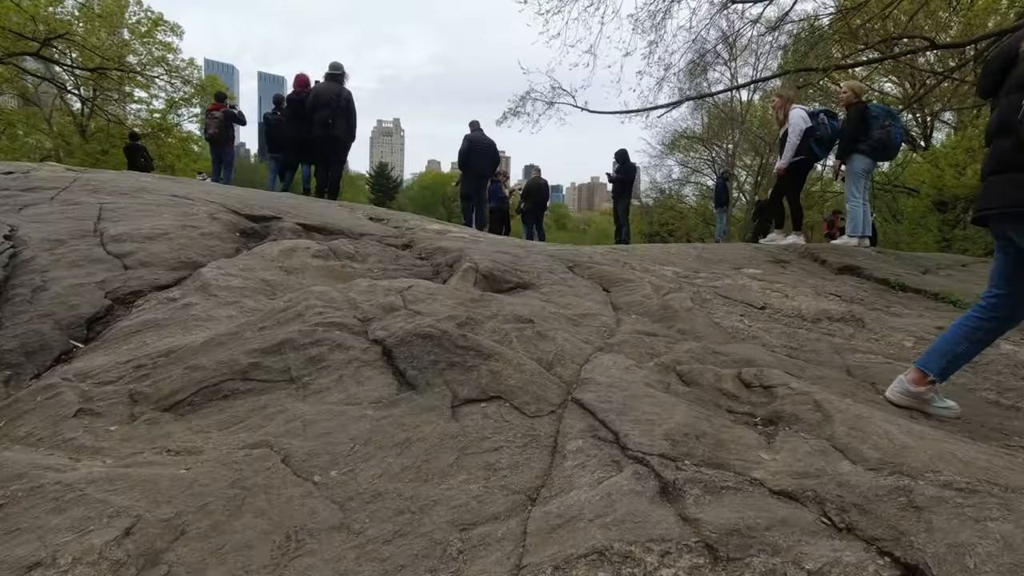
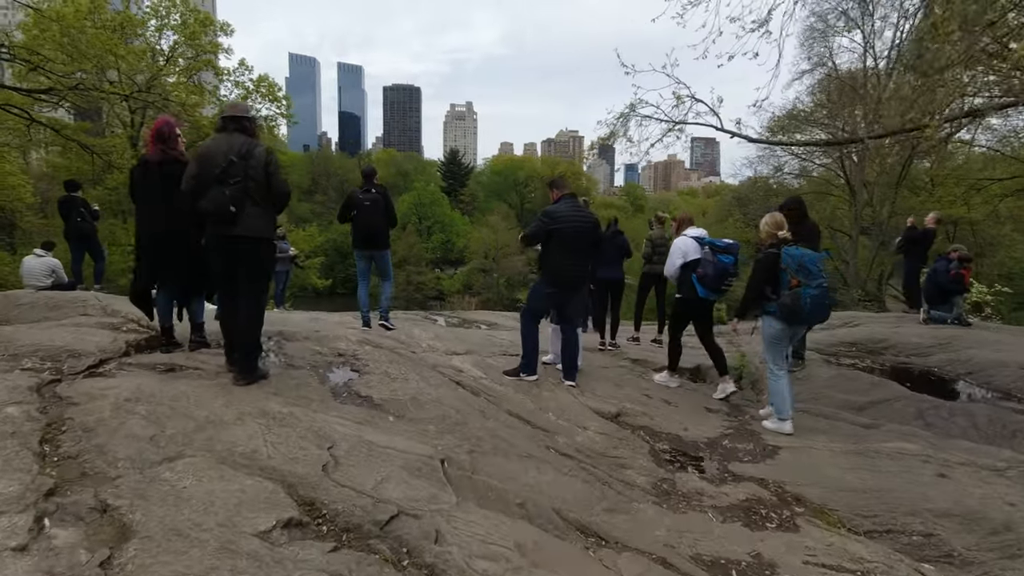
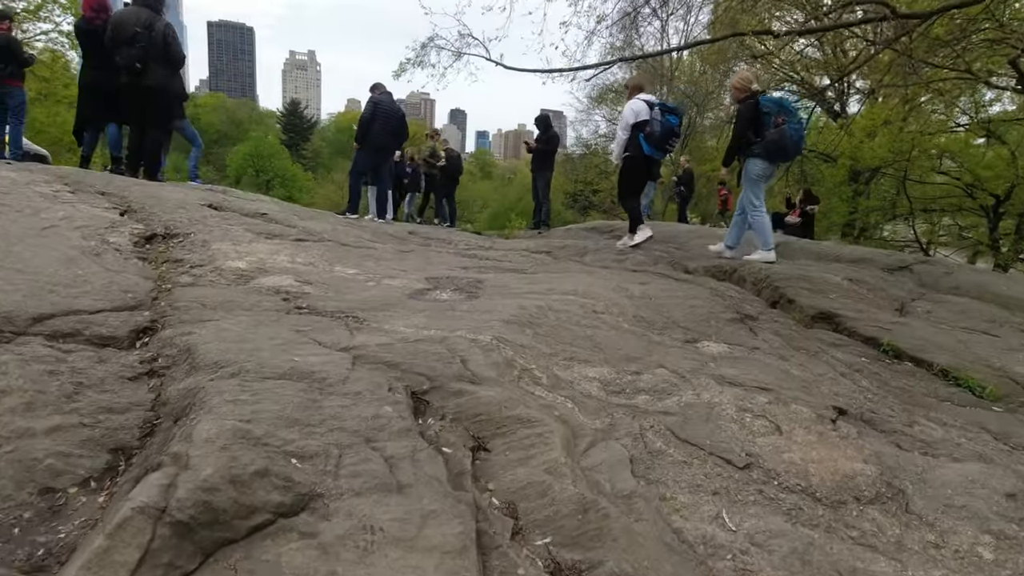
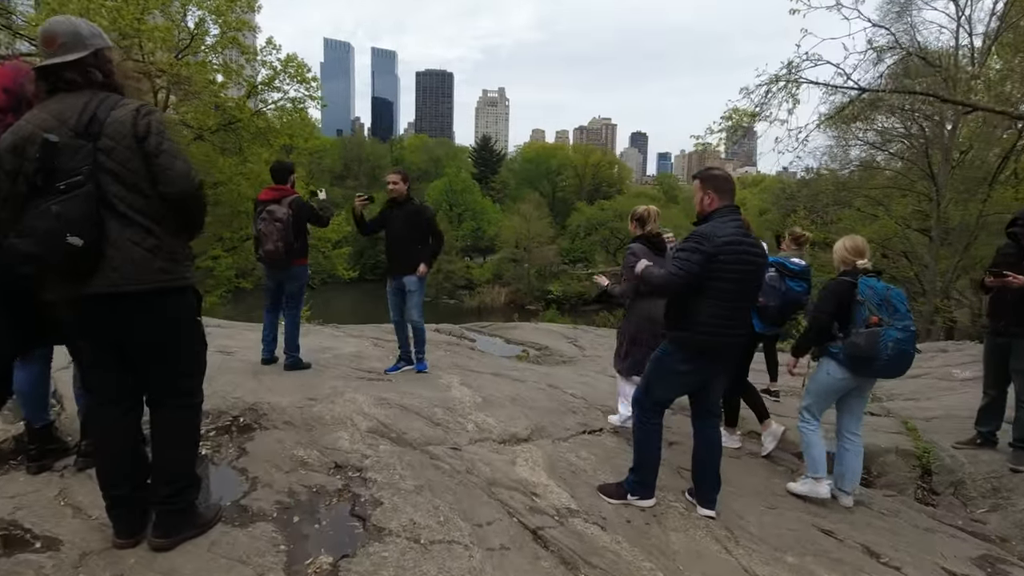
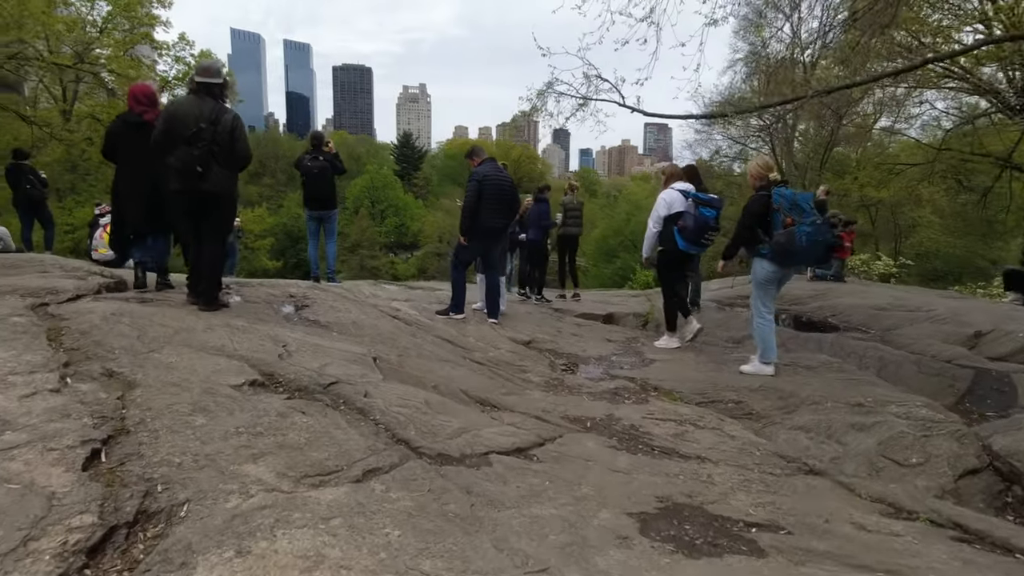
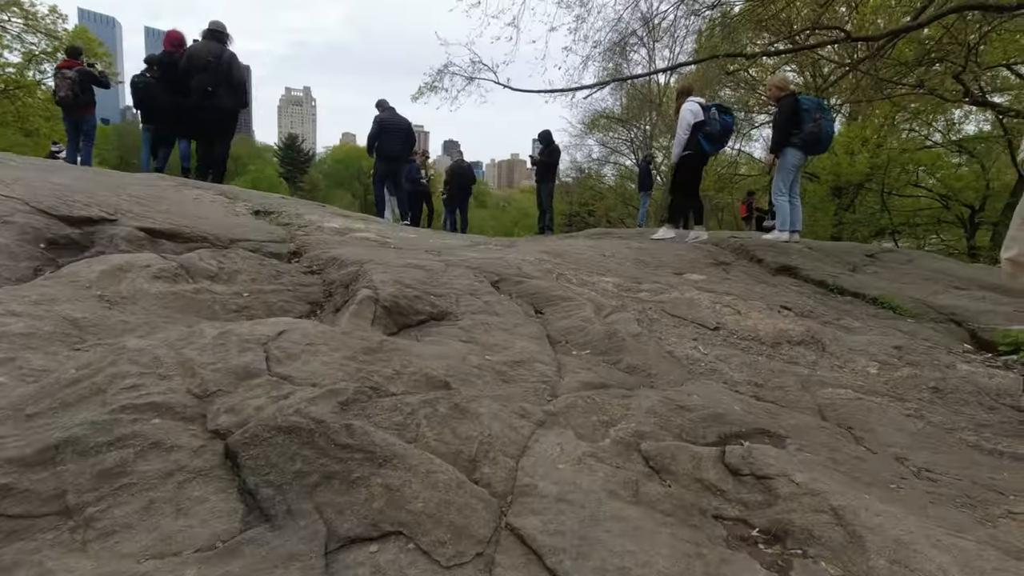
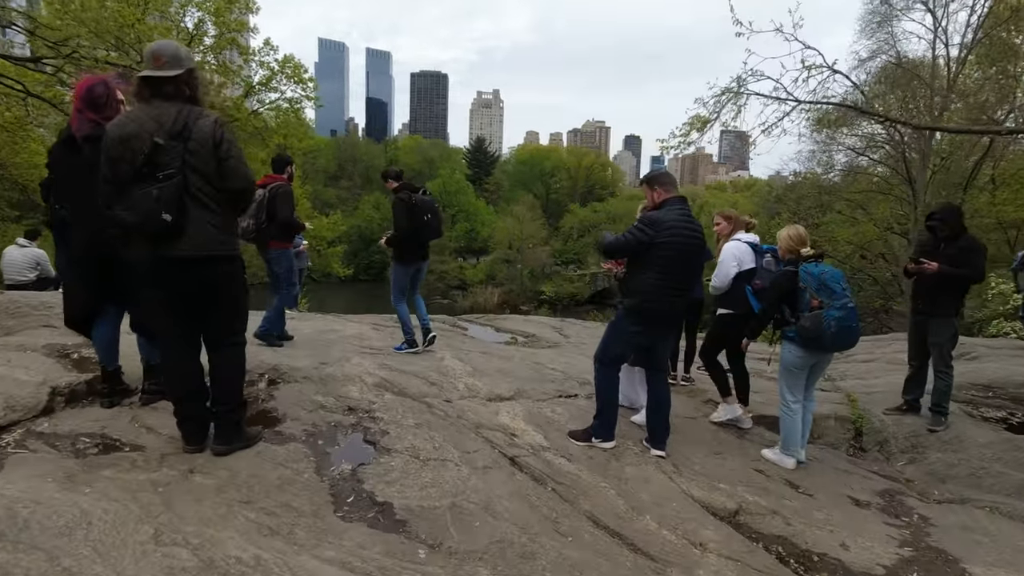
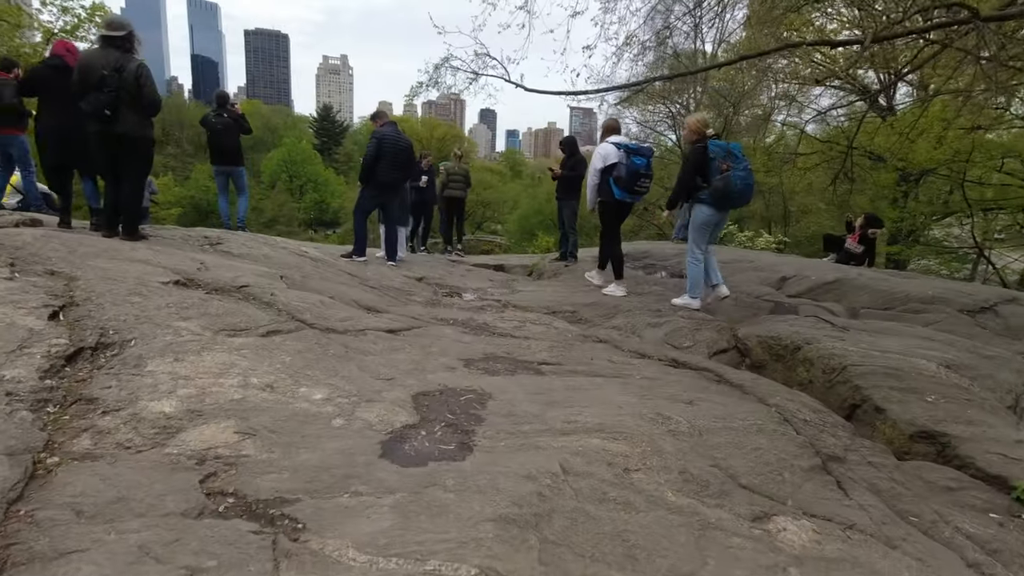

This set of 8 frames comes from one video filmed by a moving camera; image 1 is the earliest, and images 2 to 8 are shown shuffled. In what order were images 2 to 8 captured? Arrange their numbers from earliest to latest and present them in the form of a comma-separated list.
6, 3, 8, 5, 2, 7, 4
